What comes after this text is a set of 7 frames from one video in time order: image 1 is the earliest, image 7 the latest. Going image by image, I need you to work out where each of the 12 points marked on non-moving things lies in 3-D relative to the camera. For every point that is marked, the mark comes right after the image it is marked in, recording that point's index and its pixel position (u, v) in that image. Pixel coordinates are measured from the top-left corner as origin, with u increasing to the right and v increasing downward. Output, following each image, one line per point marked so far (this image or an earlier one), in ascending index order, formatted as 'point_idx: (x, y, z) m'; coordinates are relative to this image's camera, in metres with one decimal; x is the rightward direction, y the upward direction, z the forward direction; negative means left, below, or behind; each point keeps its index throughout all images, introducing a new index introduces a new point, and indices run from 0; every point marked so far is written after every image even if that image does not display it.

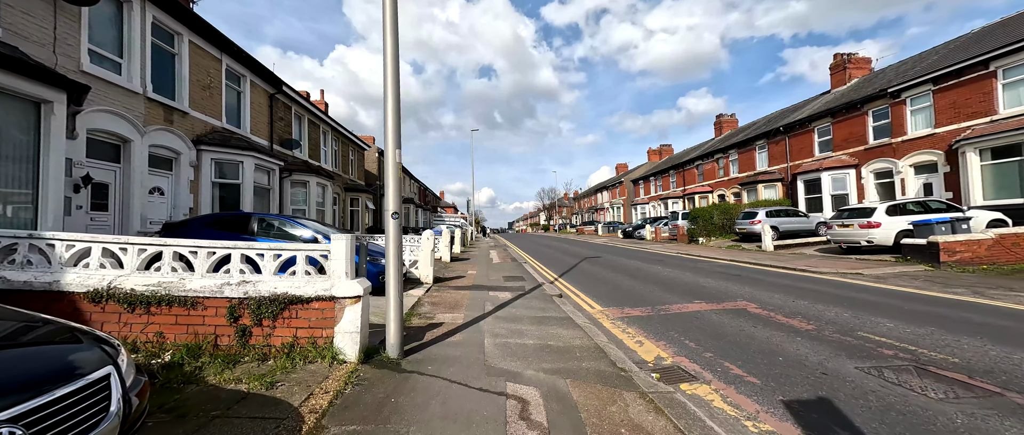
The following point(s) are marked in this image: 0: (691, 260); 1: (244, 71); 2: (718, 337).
0: (+6.9, -1.6, +14.1) m
1: (-8.5, +4.6, +11.7) m
2: (+2.6, -1.5, +4.7) m
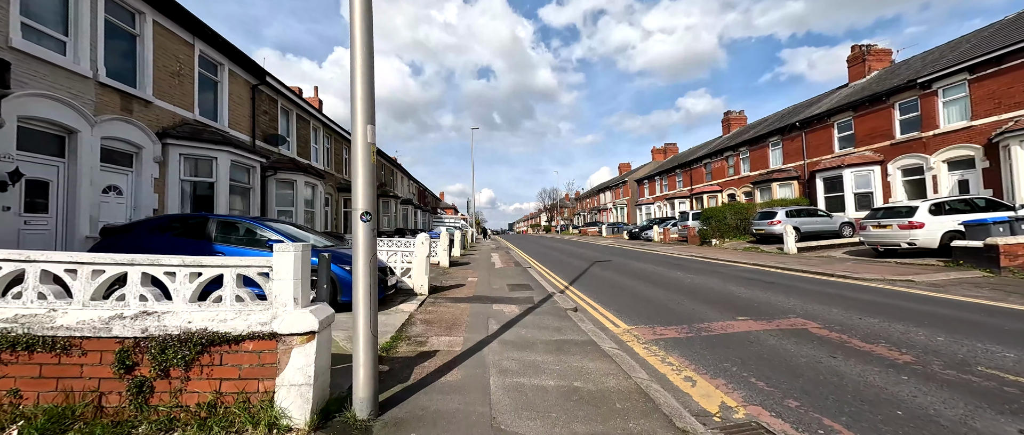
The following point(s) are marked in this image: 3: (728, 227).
0: (+7.0, -1.6, +13.0) m
1: (-8.4, +4.6, +10.6) m
2: (+2.8, -1.5, +3.6) m
3: (+11.5, -0.5, +19.5) m
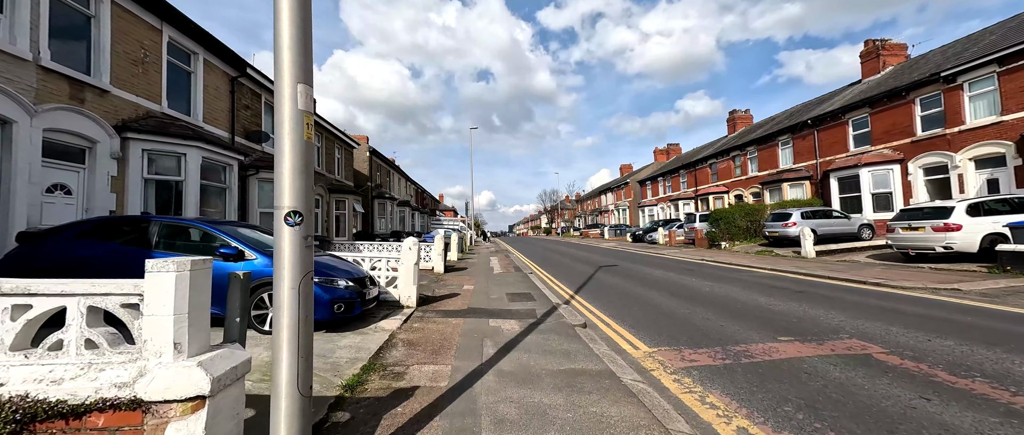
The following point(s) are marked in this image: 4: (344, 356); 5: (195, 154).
0: (+7.0, -1.7, +12.1) m
1: (-8.4, +4.5, +9.8) m
2: (+2.8, -1.5, +2.8) m
3: (+11.5, -0.5, +18.6) m
4: (-1.8, -1.5, +4.0) m
5: (-7.5, +1.5, +8.6) m
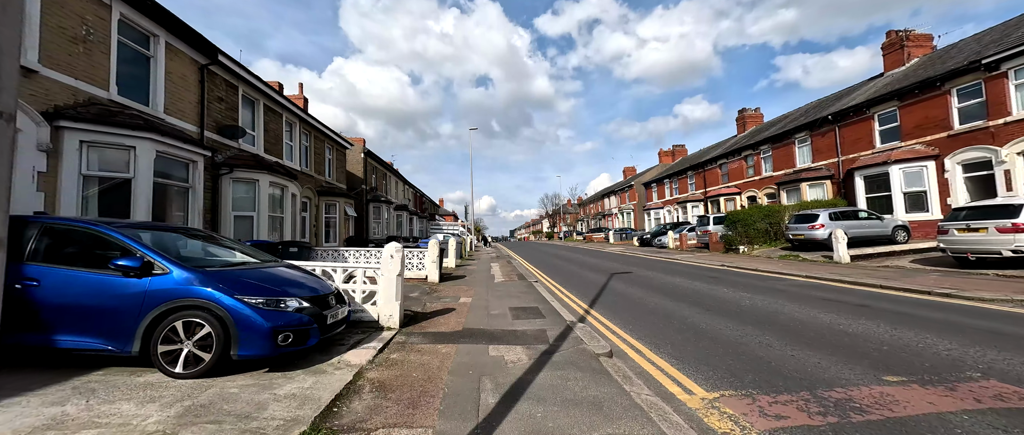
0: (+7.1, -1.7, +10.9) m
1: (-8.4, +4.4, +8.6) m
2: (+2.8, -1.5, +1.5) m
3: (+11.6, -0.6, +17.4) m
4: (-1.8, -1.5, +2.8) m
5: (-7.4, +1.4, +7.5) m
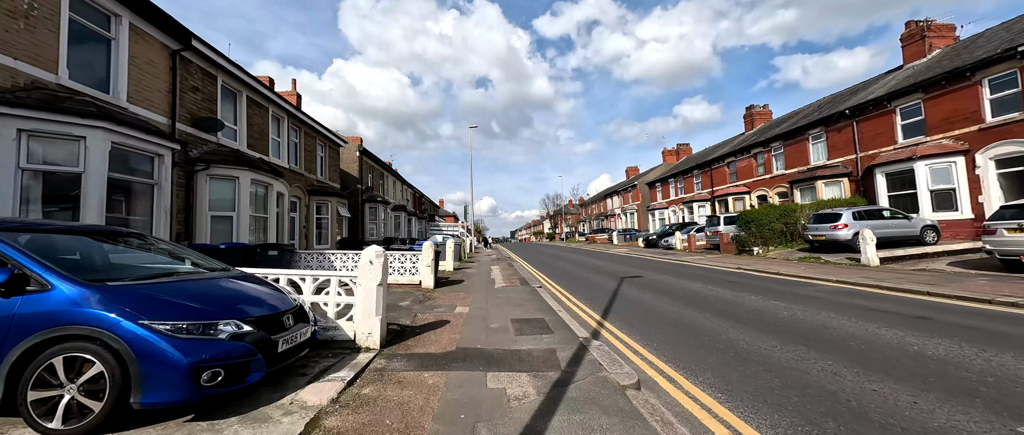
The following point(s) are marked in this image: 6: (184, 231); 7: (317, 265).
0: (+7.2, -1.7, +10.0) m
1: (-8.4, +4.4, +7.7) m
2: (+2.9, -1.4, +0.6) m
3: (+11.6, -0.6, +16.5) m
4: (-1.7, -1.5, +1.9) m
5: (-7.4, +1.4, +6.6) m
6: (-8.3, -0.3, +9.3) m
7: (-5.1, -1.3, +9.7) m
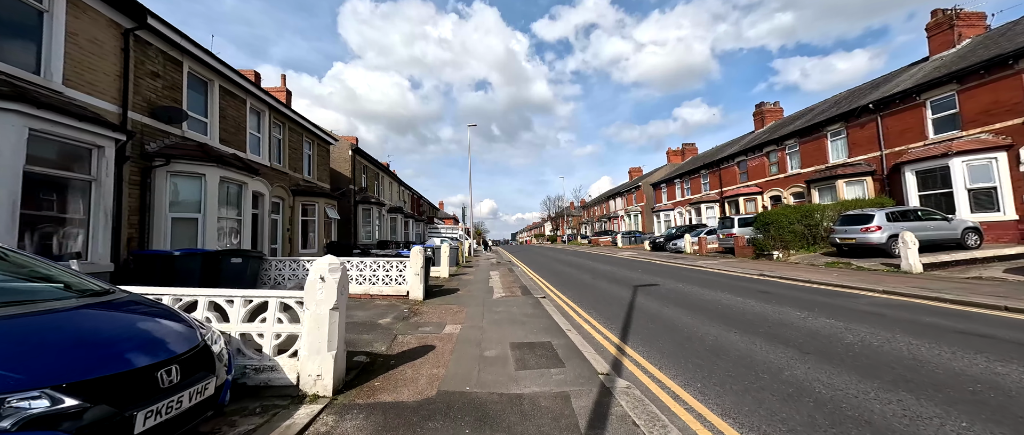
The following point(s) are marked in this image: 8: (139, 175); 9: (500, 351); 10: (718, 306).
0: (+7.2, -1.7, +8.8) m
1: (-8.4, +4.4, +6.6) m
2: (+2.9, -1.4, -0.6) m
3: (+11.6, -0.7, +15.3) m
4: (-1.7, -1.5, +0.7) m
5: (-7.4, +1.4, +5.5) m
6: (-8.3, -0.4, +8.1) m
7: (-5.1, -1.3, +8.5) m
8: (-8.3, +0.9, +8.2) m
9: (-0.2, -1.8, +4.9) m
10: (+4.1, -1.7, +7.2) m
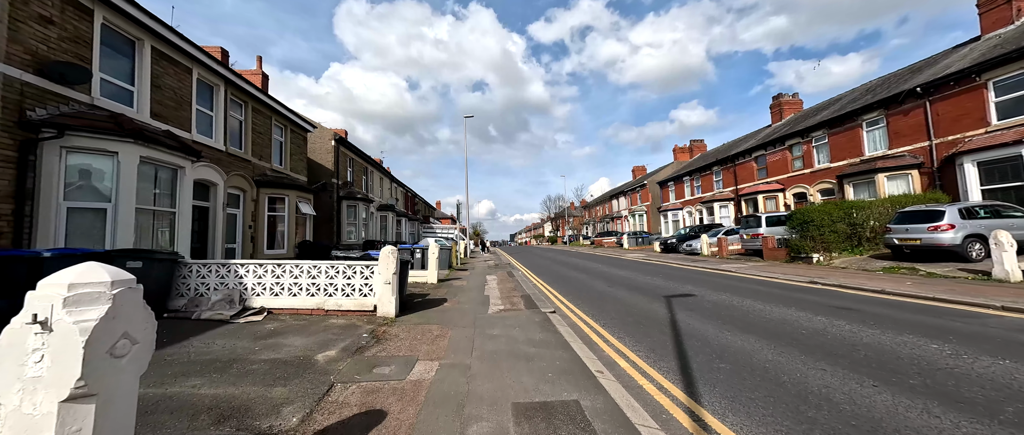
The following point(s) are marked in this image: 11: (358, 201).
0: (+7.2, -1.6, +6.8) m
1: (-8.3, +4.6, +4.6) m
2: (+2.9, -1.3, -2.6) m
3: (+11.6, -0.6, +13.3) m
4: (-1.7, -1.3, -1.3) m
5: (-7.4, +1.6, +3.4) m
6: (-8.3, -0.2, +6.1) m
7: (-5.1, -1.1, +6.5) m
8: (-8.3, +1.1, +6.1) m
9: (-0.1, -1.6, +2.8) m
10: (+4.1, -1.6, +5.2) m
11: (-8.3, +0.9, +19.7) m
